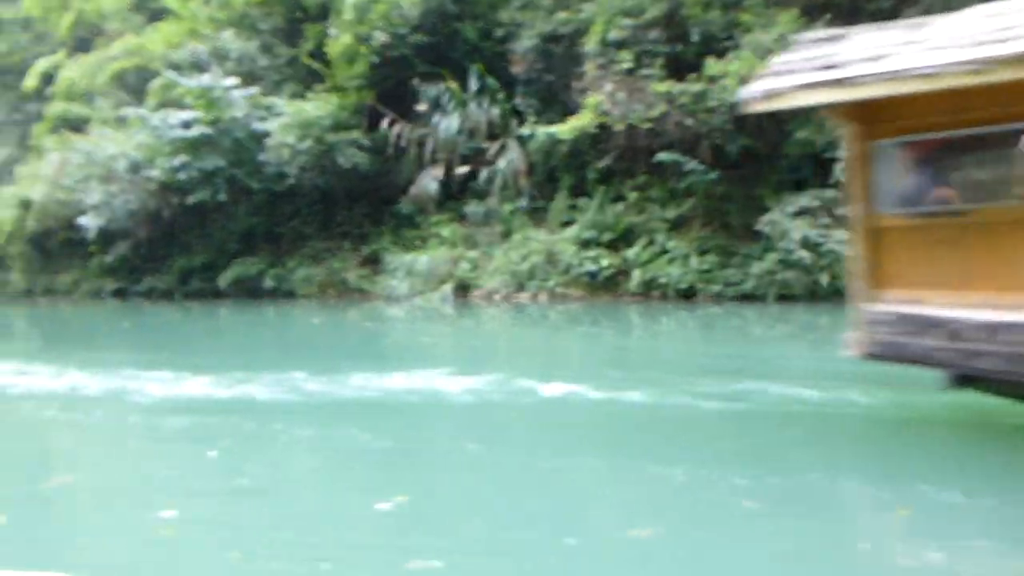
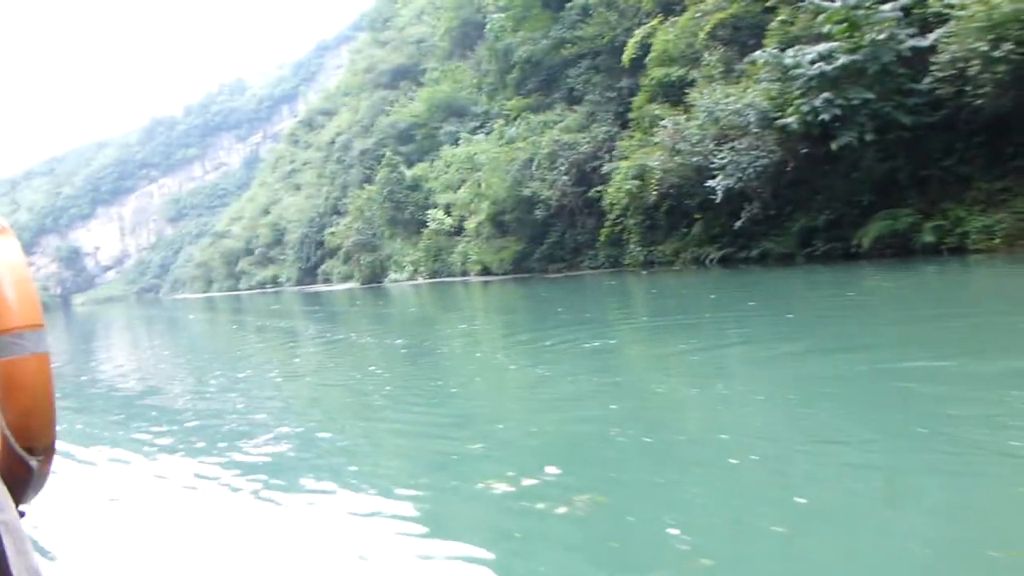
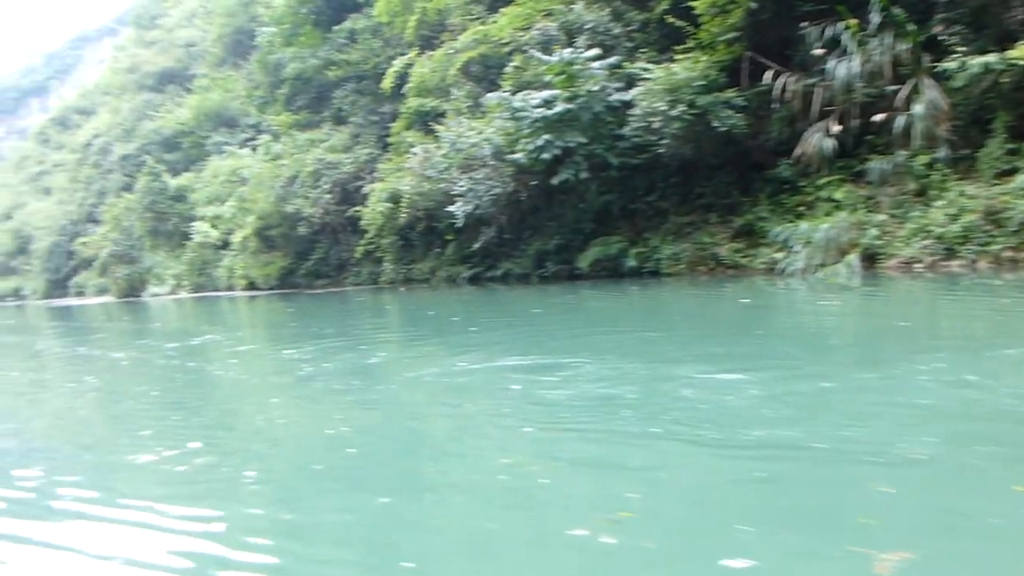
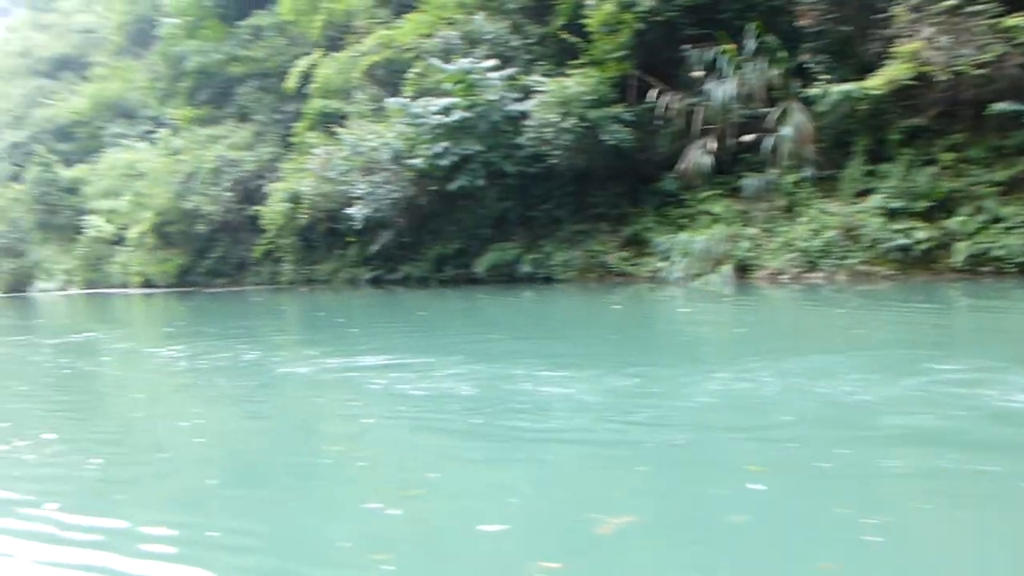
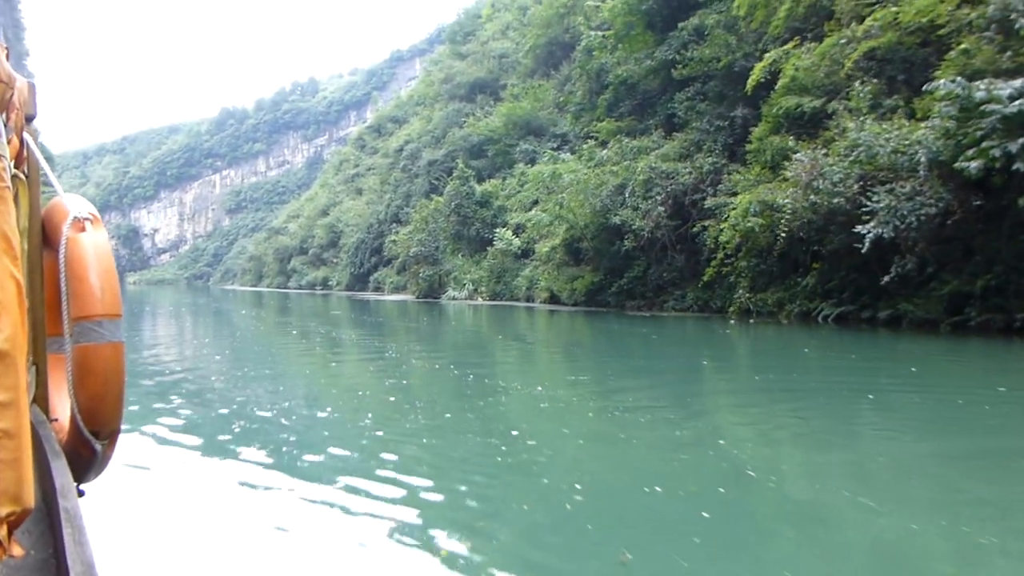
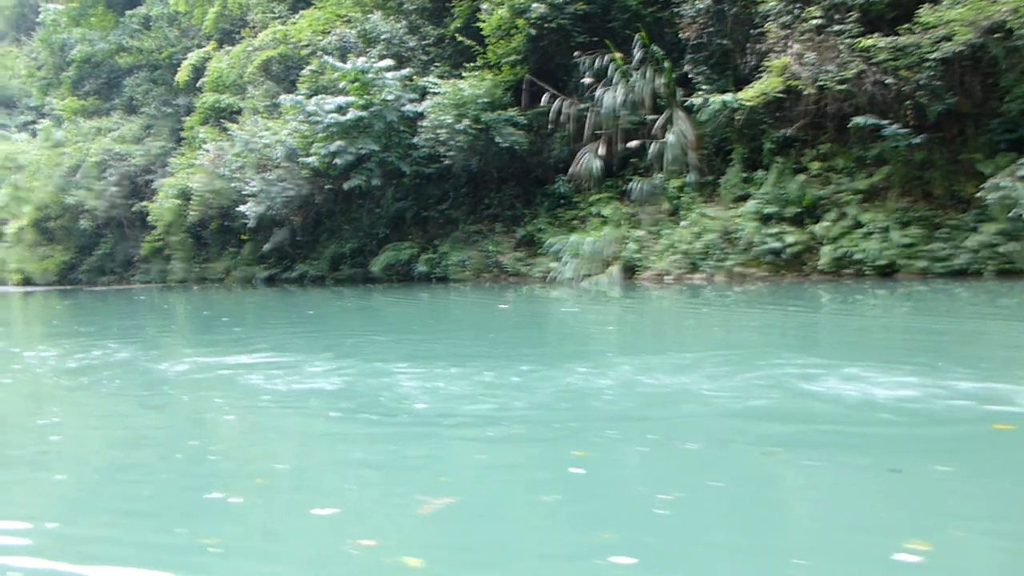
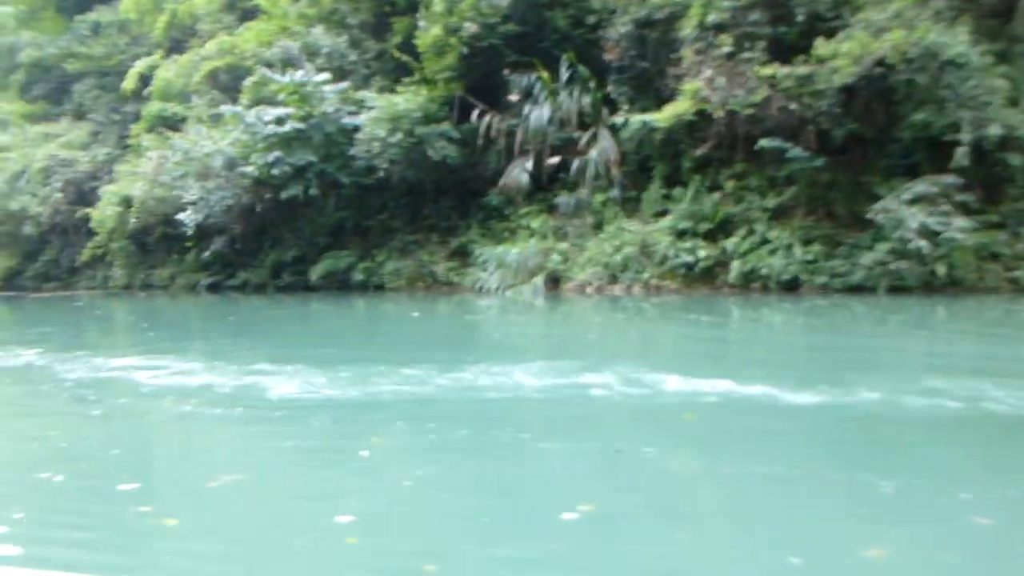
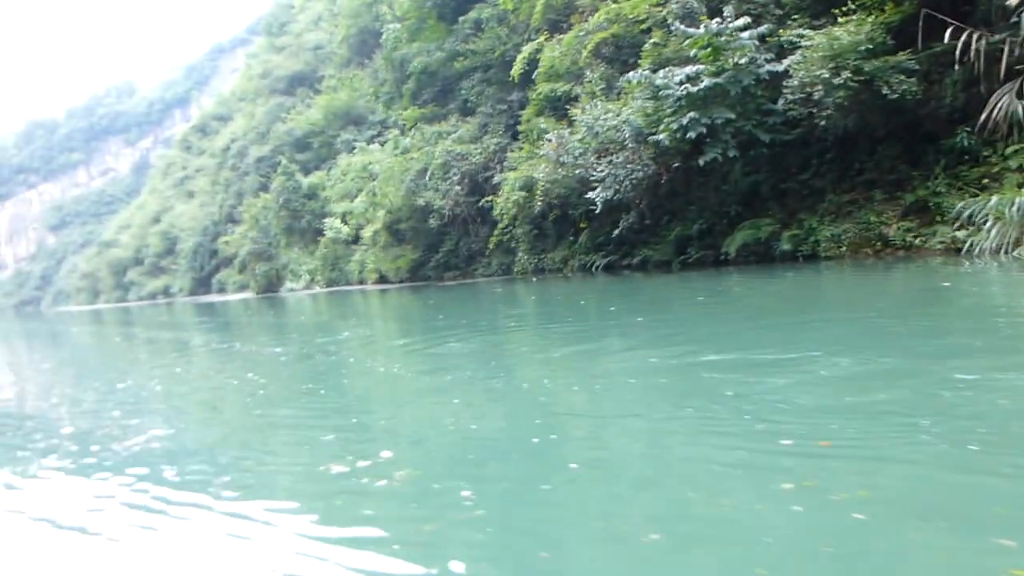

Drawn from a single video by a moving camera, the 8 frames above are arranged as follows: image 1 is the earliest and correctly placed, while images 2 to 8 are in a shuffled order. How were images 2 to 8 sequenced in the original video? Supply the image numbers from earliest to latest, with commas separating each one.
7, 6, 4, 3, 8, 2, 5
